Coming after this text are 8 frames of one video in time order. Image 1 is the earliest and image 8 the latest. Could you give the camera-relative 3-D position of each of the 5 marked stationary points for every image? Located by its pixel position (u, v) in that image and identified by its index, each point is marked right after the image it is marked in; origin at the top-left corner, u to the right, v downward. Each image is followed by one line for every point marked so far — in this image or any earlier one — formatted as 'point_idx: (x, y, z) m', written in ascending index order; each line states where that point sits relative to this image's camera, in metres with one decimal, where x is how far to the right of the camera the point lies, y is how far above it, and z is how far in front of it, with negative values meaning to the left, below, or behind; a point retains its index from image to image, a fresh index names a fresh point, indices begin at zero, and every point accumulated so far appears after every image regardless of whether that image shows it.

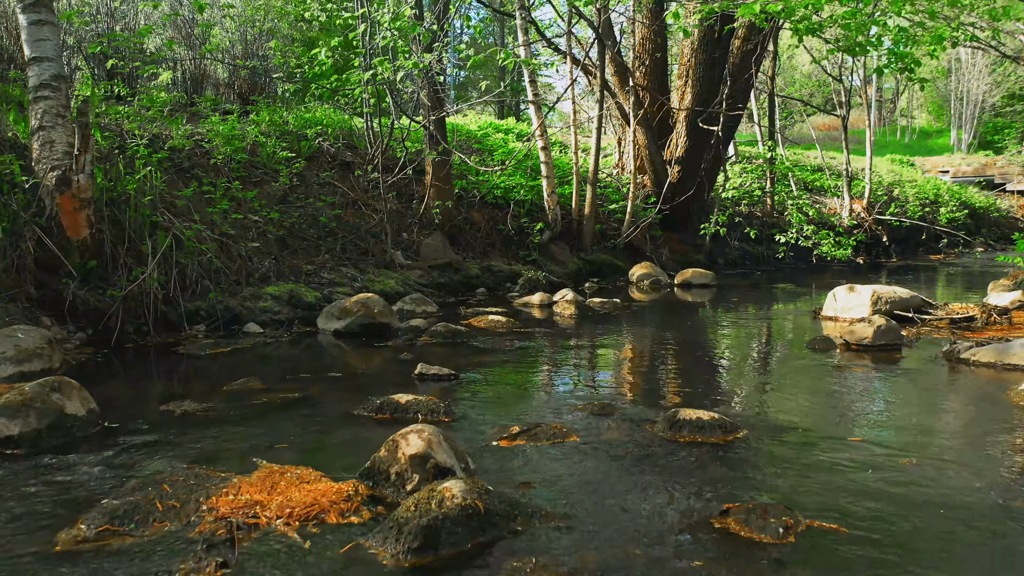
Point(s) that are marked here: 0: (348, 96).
0: (-2.1, +2.5, +11.0) m
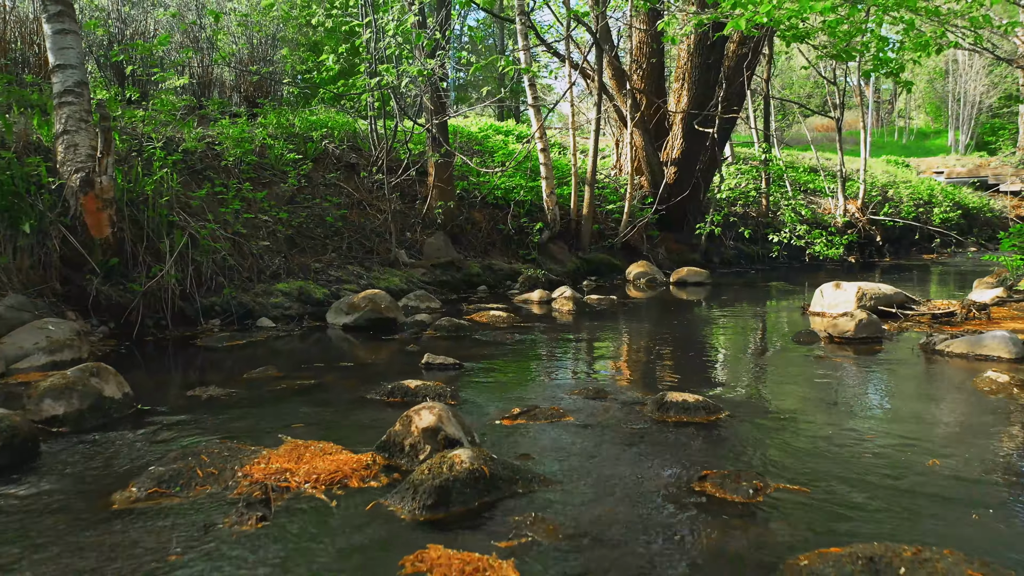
0: (-2.1, +2.5, +11.3) m
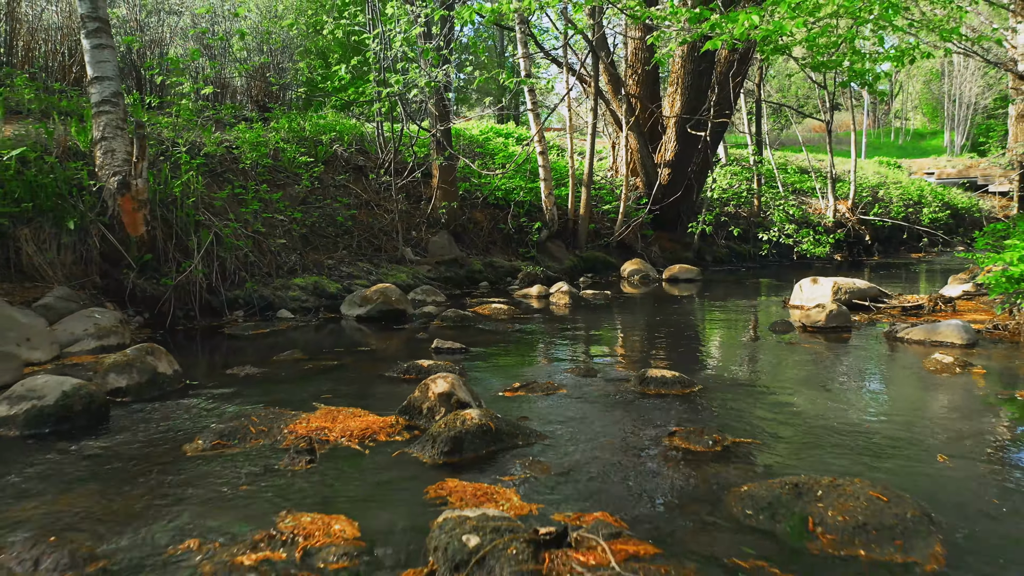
0: (-2.1, +2.6, +11.9) m
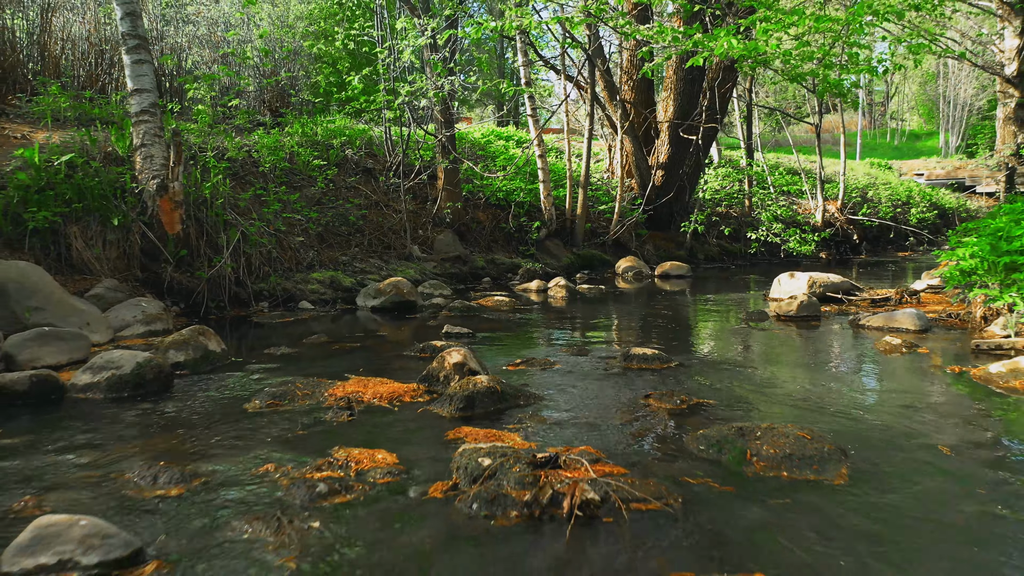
0: (-2.1, +2.6, +12.7) m
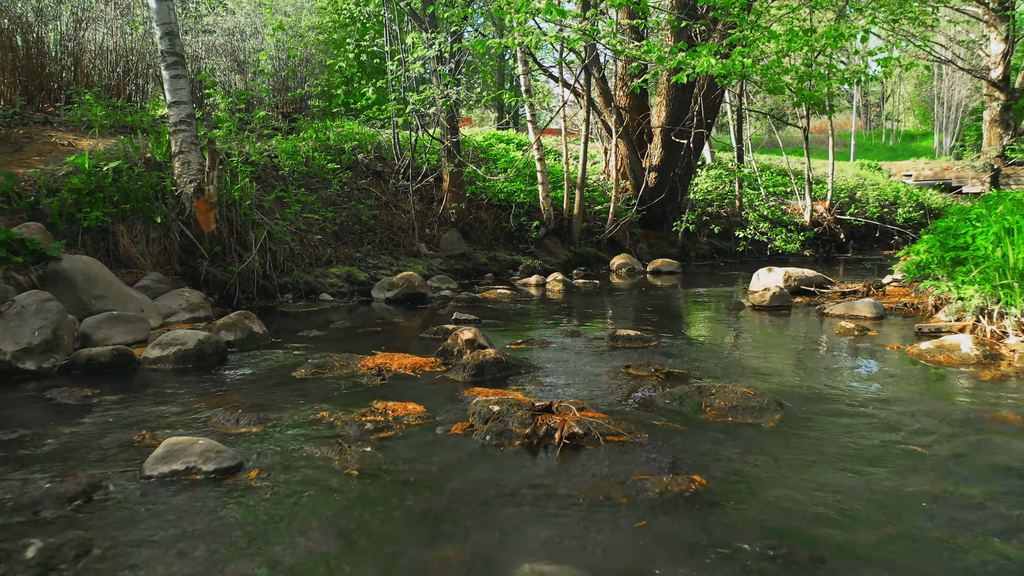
0: (-2.1, +2.7, +13.5) m
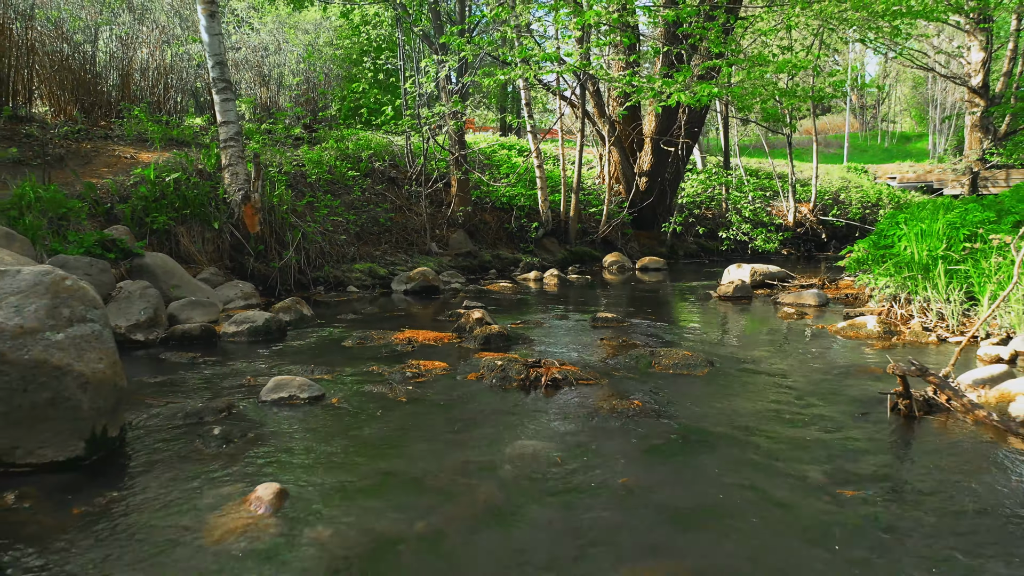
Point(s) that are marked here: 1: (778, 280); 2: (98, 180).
0: (-2.1, +2.8, +15.0) m
1: (+3.5, +0.1, +11.4) m
2: (-4.8, +1.2, +9.8) m
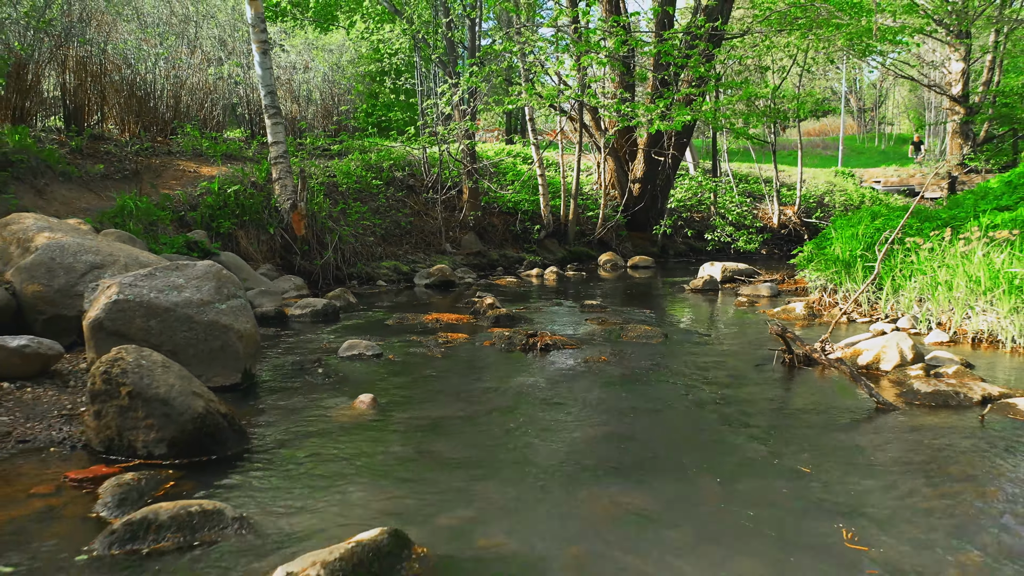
0: (-2.0, +2.9, +16.9) m
1: (+3.6, +0.2, +13.2) m
2: (-4.7, +1.3, +11.7) m
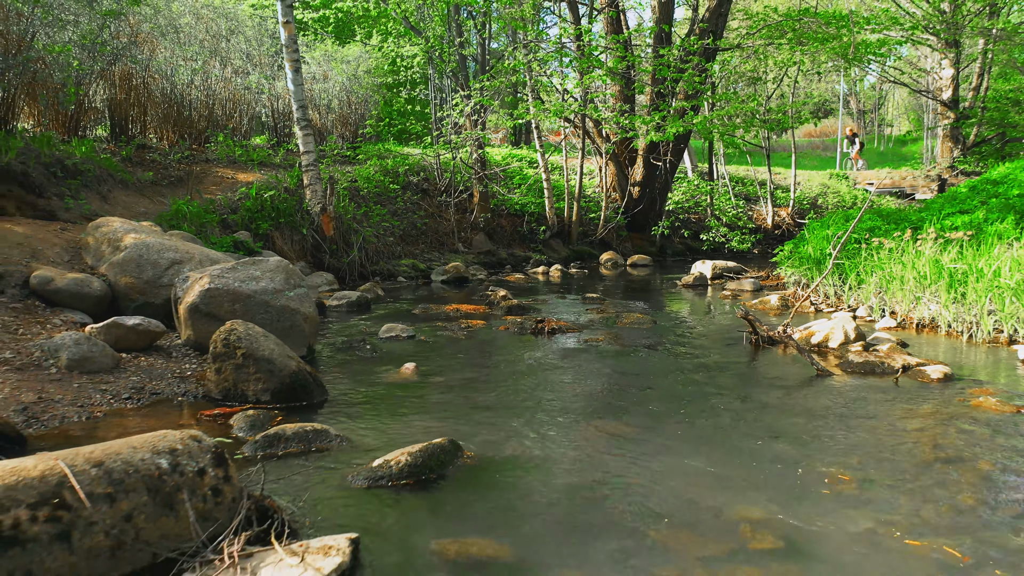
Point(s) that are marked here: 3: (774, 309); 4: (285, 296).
0: (-1.8, +3.0, +18.1) m
1: (+3.7, +0.3, +14.5) m
2: (-4.6, +1.4, +13.0) m
3: (+3.1, -0.2, +10.1) m
4: (-1.8, -0.1, +6.6) m
